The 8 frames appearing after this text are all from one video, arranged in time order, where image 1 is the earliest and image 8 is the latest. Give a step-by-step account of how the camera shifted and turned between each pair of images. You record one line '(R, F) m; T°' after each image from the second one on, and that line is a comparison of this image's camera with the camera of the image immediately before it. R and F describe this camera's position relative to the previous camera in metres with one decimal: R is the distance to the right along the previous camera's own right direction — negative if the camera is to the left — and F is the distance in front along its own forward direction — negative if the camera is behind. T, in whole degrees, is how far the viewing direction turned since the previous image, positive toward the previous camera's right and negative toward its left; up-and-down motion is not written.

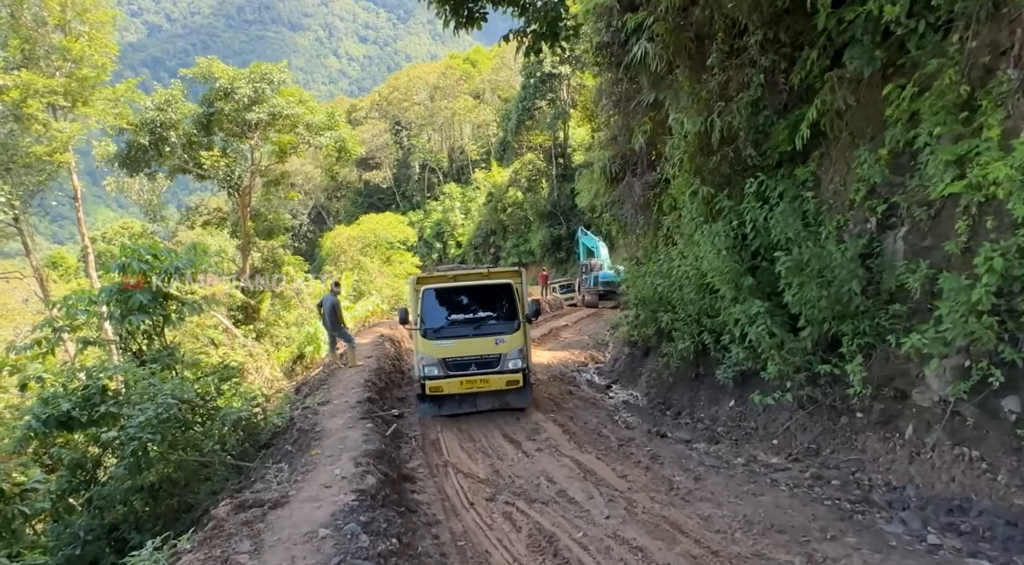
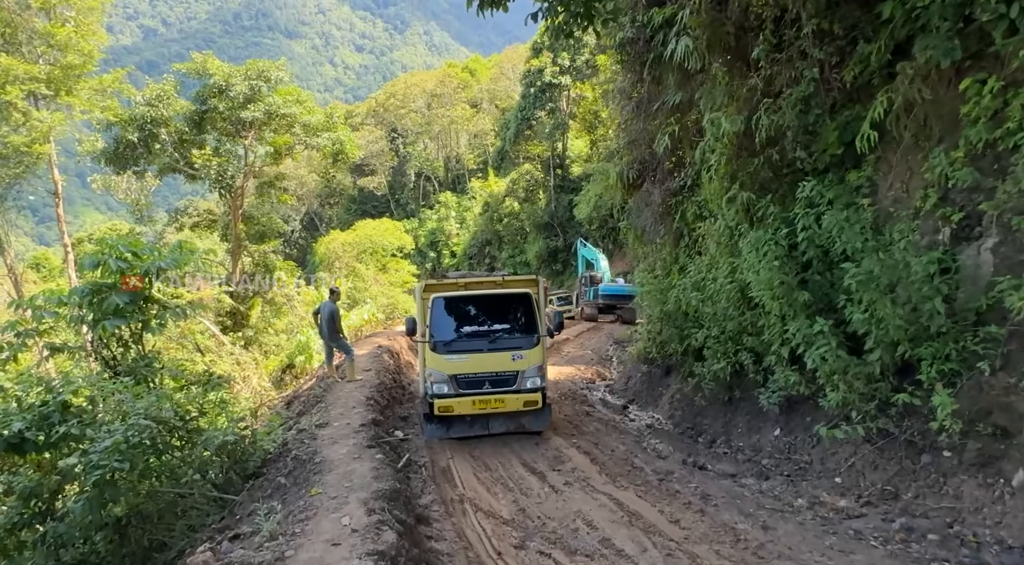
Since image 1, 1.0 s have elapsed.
(-0.4, +1.0) m; +1°
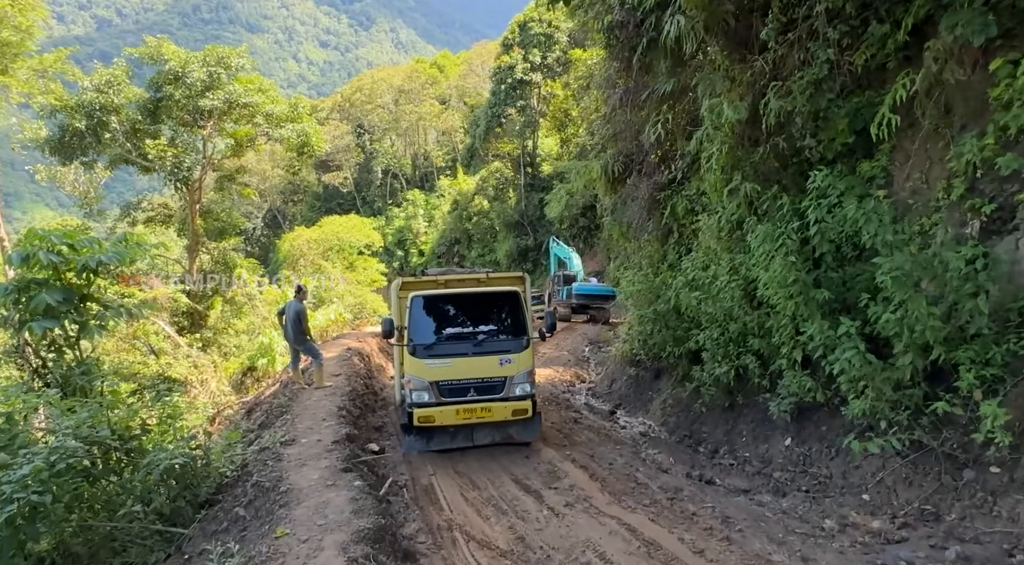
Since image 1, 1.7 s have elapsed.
(-0.2, +0.8) m; +3°
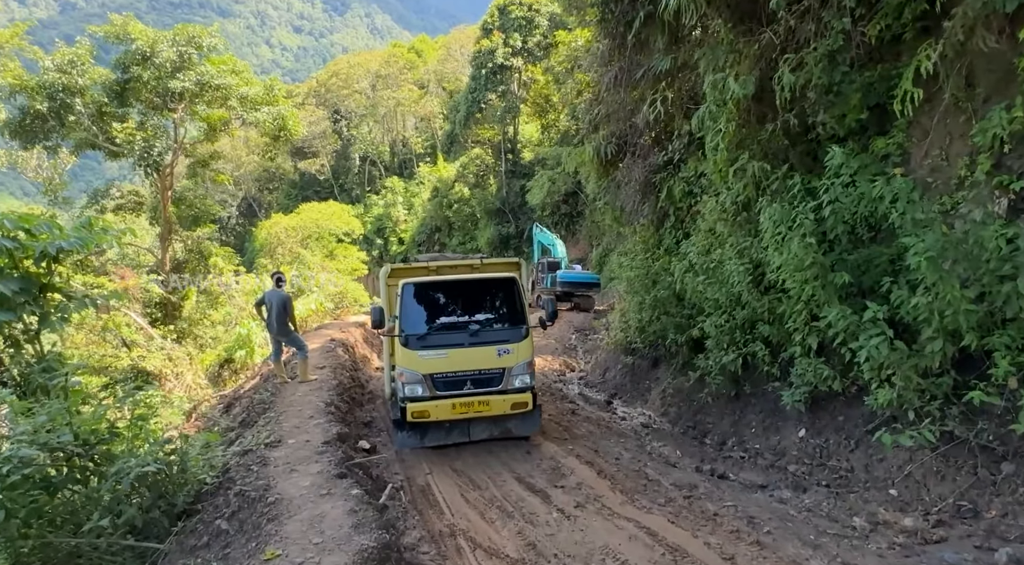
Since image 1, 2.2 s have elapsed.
(-0.2, +0.5) m; +2°
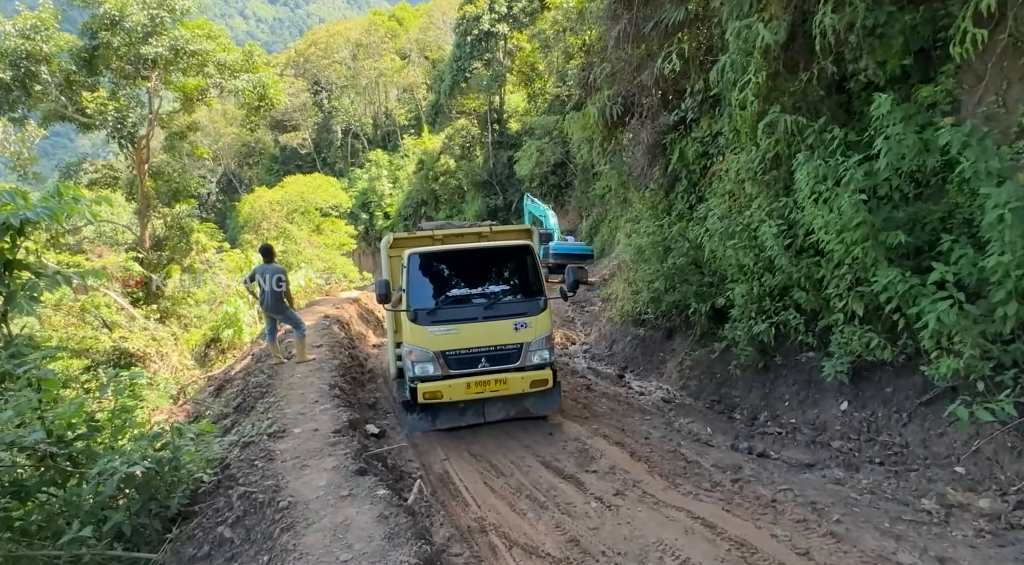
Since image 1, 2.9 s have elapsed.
(-0.3, +0.7) m; +1°
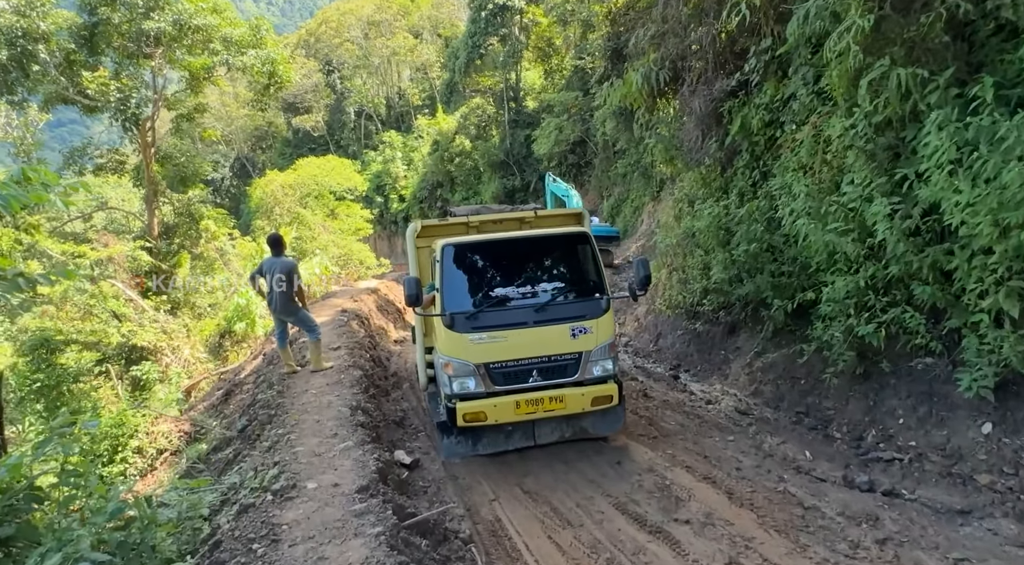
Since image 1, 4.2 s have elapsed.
(-0.3, +1.3) m; -1°
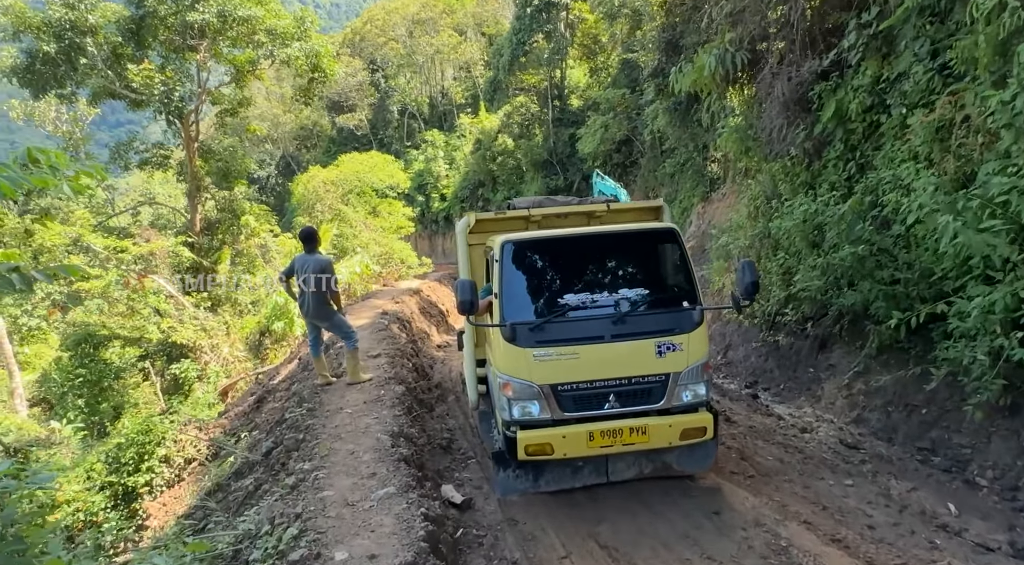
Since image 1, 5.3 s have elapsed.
(-0.2, +1.1) m; -3°
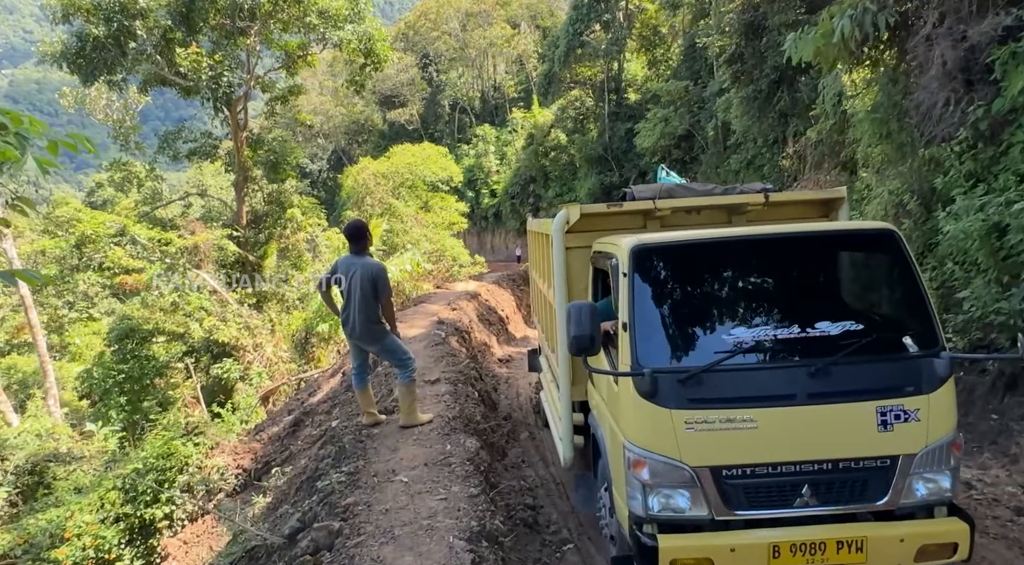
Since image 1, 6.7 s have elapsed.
(-0.5, +1.8) m; -4°
